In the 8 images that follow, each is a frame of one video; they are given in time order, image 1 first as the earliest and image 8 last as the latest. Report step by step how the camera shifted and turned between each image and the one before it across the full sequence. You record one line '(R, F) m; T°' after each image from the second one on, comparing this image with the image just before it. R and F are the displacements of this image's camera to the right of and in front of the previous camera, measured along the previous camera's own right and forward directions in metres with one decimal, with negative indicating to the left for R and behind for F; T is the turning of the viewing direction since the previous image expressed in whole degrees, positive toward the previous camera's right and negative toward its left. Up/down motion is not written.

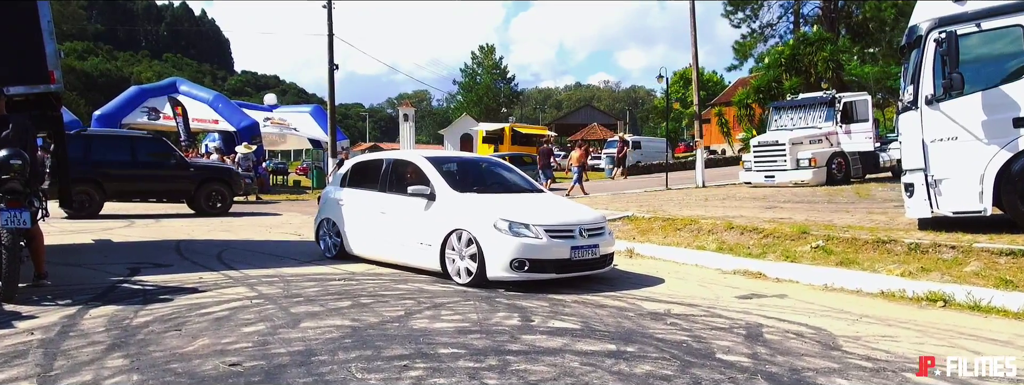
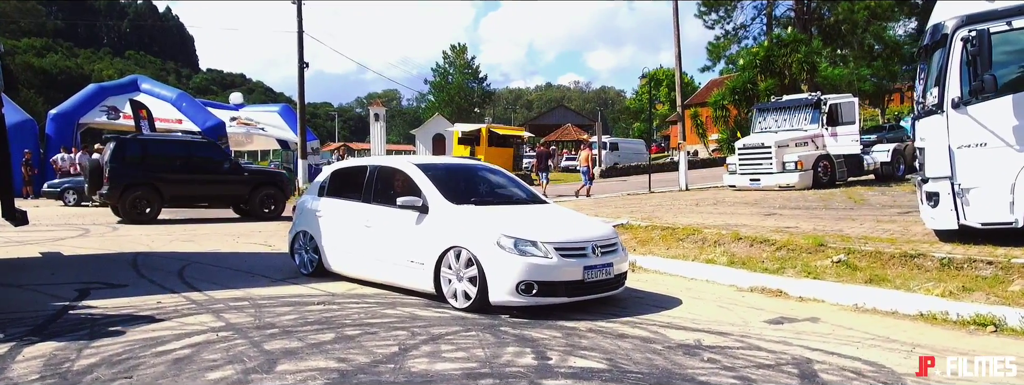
(-0.3, +0.9) m; +2°
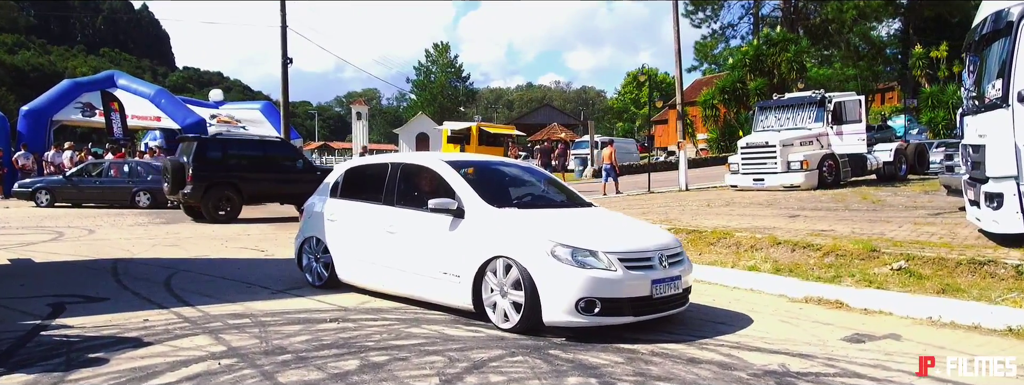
(-0.5, +0.9) m; +2°
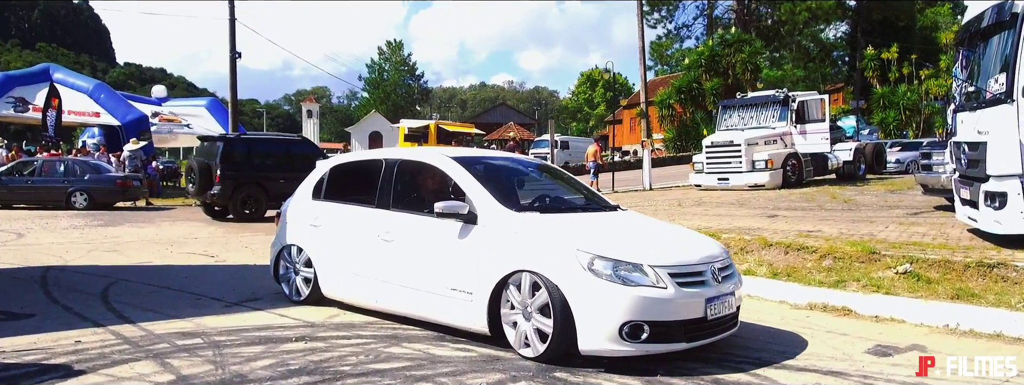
(-0.3, +0.7) m; +4°
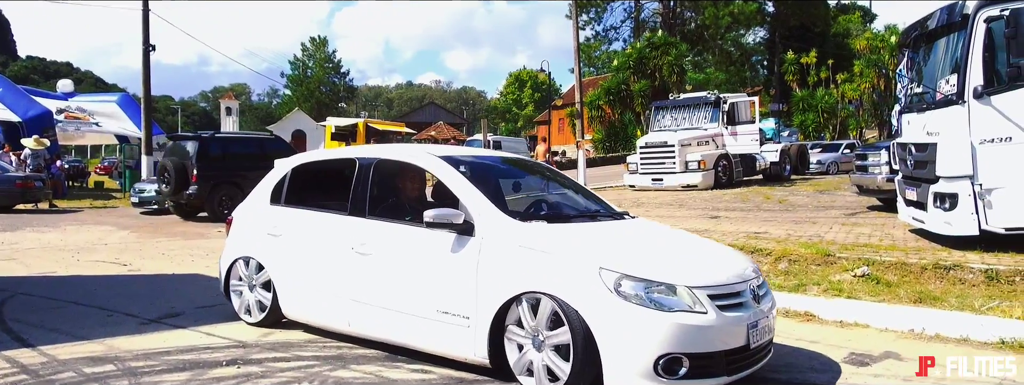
(-0.2, +0.5) m; +6°
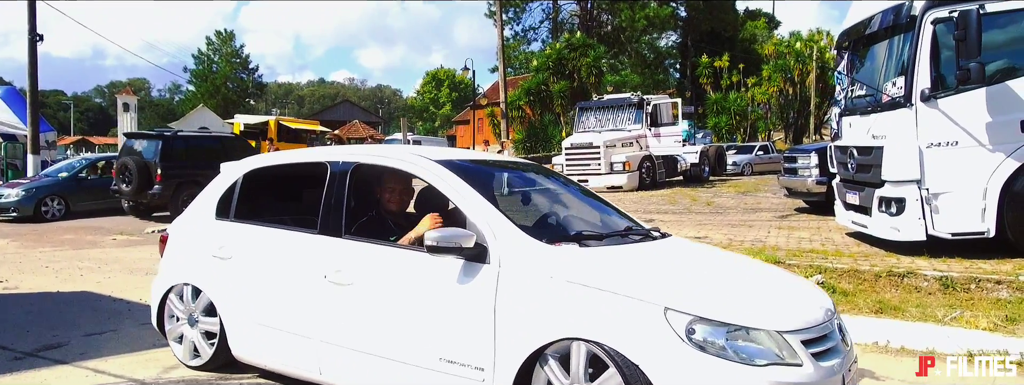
(-0.2, +0.7) m; +7°
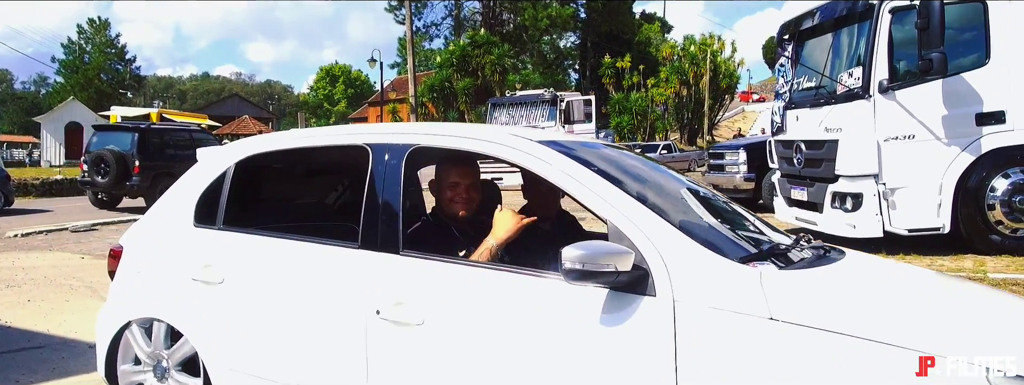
(-0.4, +0.9) m; +8°
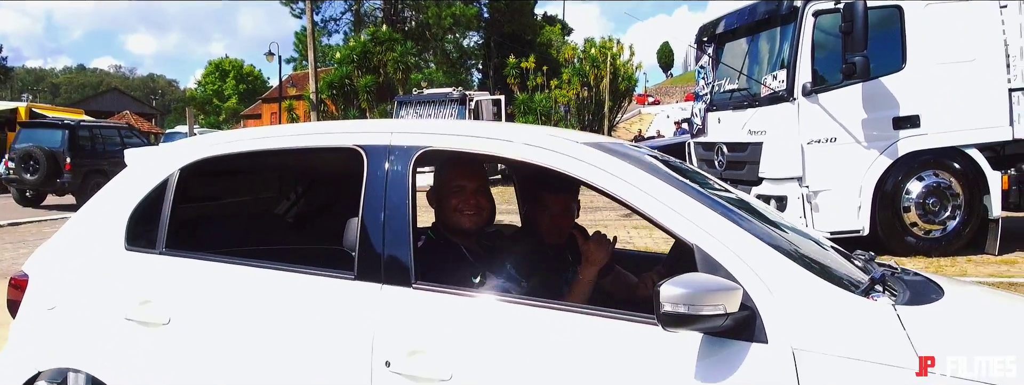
(-0.2, +0.4) m; +8°
